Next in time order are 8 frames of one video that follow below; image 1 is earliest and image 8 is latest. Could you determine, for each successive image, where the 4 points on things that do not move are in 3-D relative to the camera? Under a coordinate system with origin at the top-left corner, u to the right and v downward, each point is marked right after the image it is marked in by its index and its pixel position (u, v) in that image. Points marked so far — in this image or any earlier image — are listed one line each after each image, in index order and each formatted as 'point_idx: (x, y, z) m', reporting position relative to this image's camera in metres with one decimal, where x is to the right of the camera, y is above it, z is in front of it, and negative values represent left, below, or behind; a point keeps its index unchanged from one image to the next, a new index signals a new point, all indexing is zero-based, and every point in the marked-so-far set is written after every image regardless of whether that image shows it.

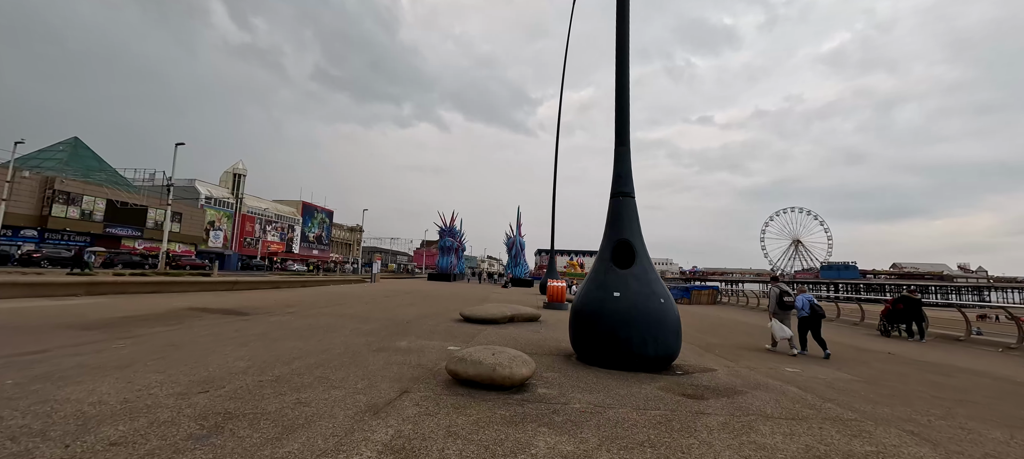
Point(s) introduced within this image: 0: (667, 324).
0: (+2.2, -1.4, +5.4) m
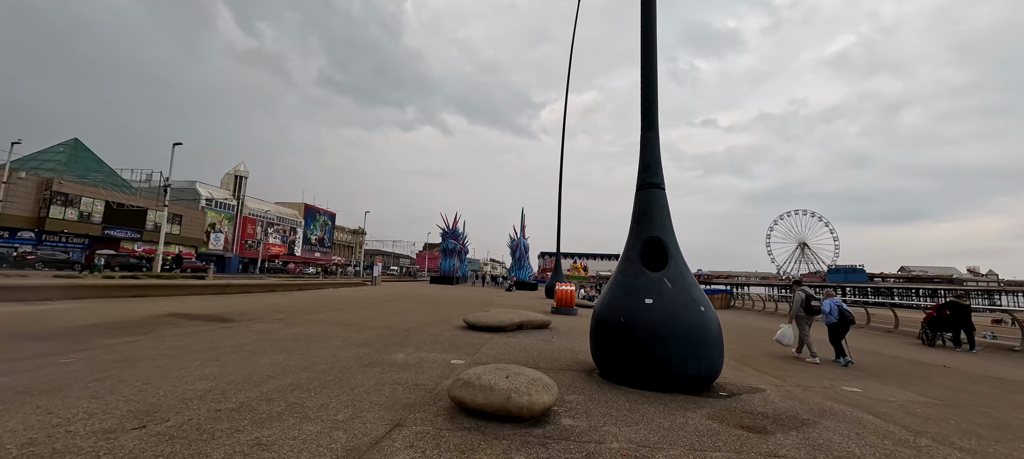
0: (+2.4, -1.3, +4.6) m
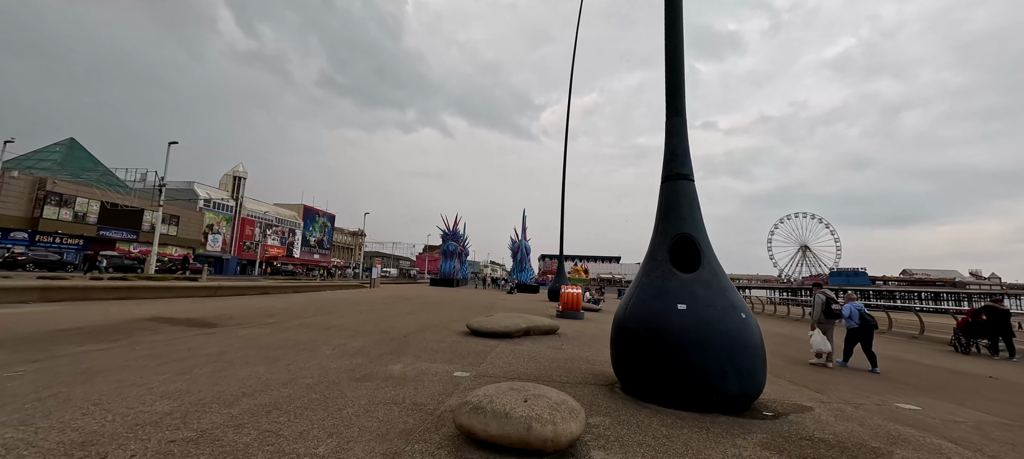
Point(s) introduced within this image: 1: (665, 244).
0: (+2.5, -1.3, +4.0) m
1: (+1.9, -0.2, +4.6) m
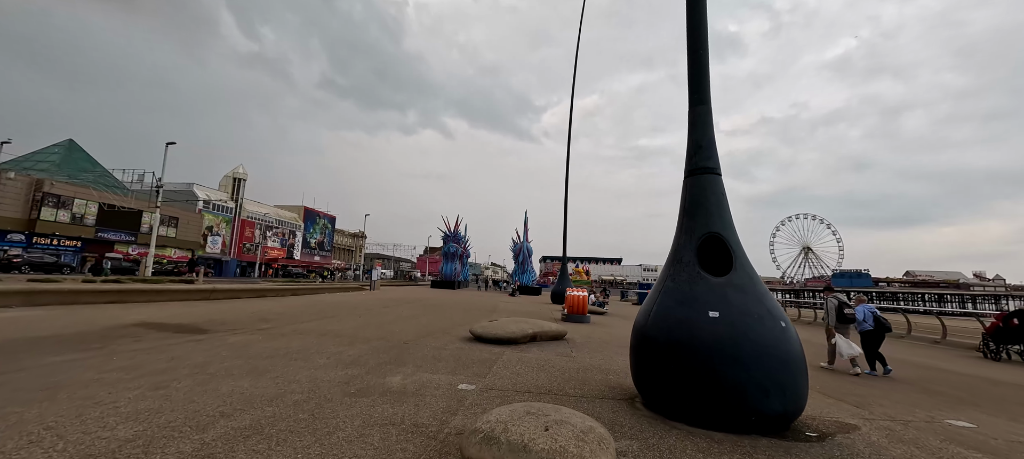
0: (+2.6, -1.2, +3.6) m
1: (+2.0, -0.2, +4.2) m
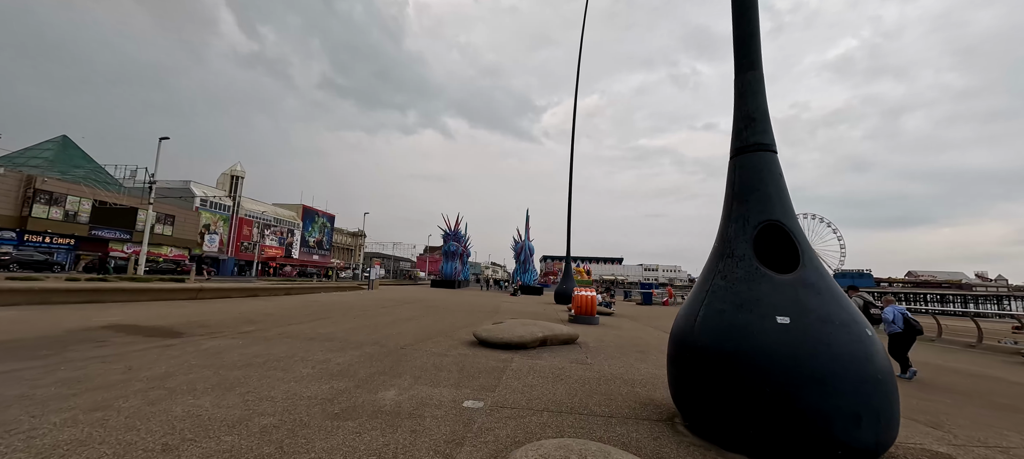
0: (+2.8, -1.1, +2.9) m
1: (+2.1, -0.1, +3.5) m
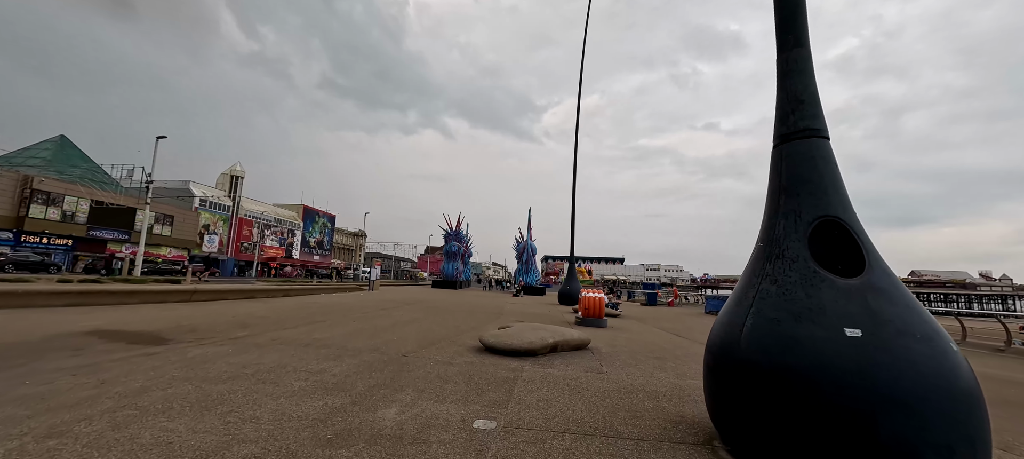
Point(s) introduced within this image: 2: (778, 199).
0: (+2.9, -1.1, +2.4) m
1: (+2.3, 0.0, +3.0) m
2: (+2.3, +0.3, +3.3) m
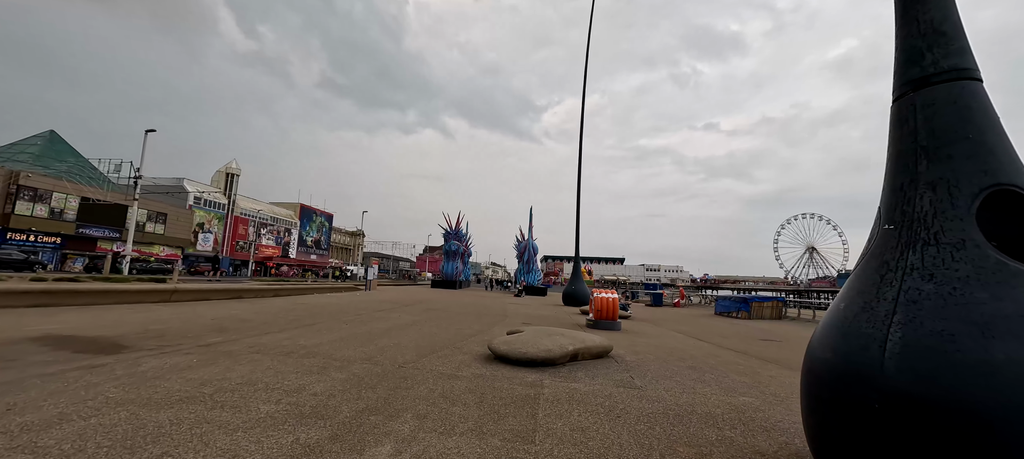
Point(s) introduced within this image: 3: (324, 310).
0: (+3.2, -1.0, +1.5) m
1: (+2.5, +0.1, +2.2) m
2: (+2.6, +0.4, +2.4) m
3: (-5.8, -2.4, +11.6) m
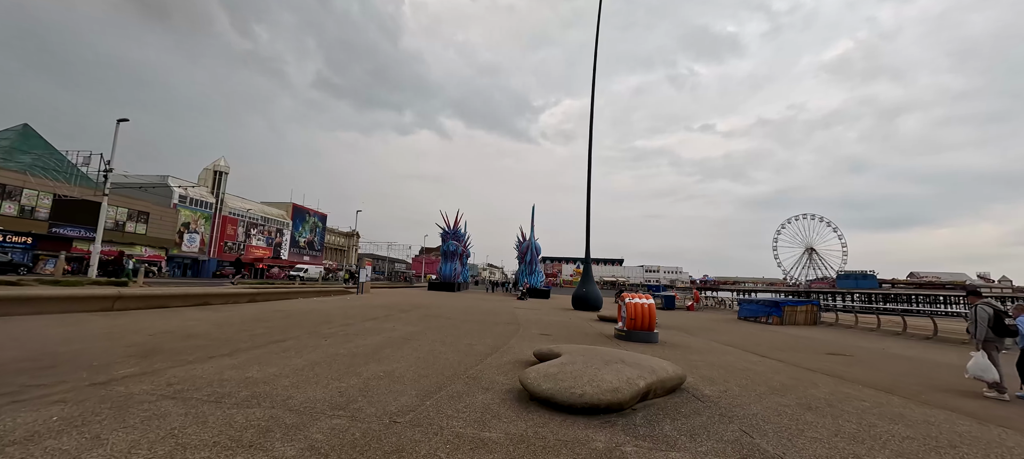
0: (+3.7, -0.7, -0.3) m
1: (+3.0, +0.3, +0.4) m
2: (+3.1, +0.6, +0.6) m
3: (-5.4, -2.3, +9.7) m
